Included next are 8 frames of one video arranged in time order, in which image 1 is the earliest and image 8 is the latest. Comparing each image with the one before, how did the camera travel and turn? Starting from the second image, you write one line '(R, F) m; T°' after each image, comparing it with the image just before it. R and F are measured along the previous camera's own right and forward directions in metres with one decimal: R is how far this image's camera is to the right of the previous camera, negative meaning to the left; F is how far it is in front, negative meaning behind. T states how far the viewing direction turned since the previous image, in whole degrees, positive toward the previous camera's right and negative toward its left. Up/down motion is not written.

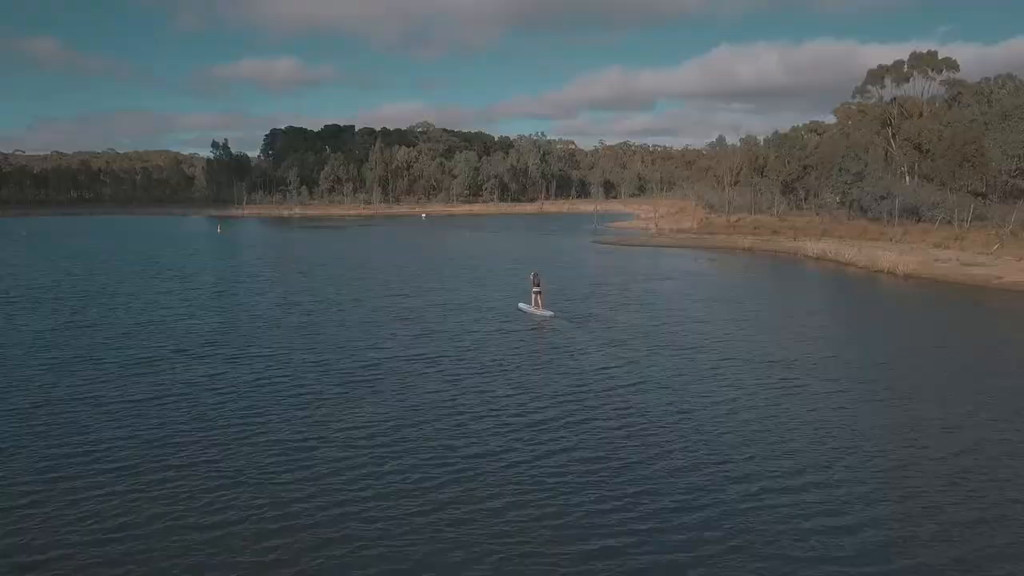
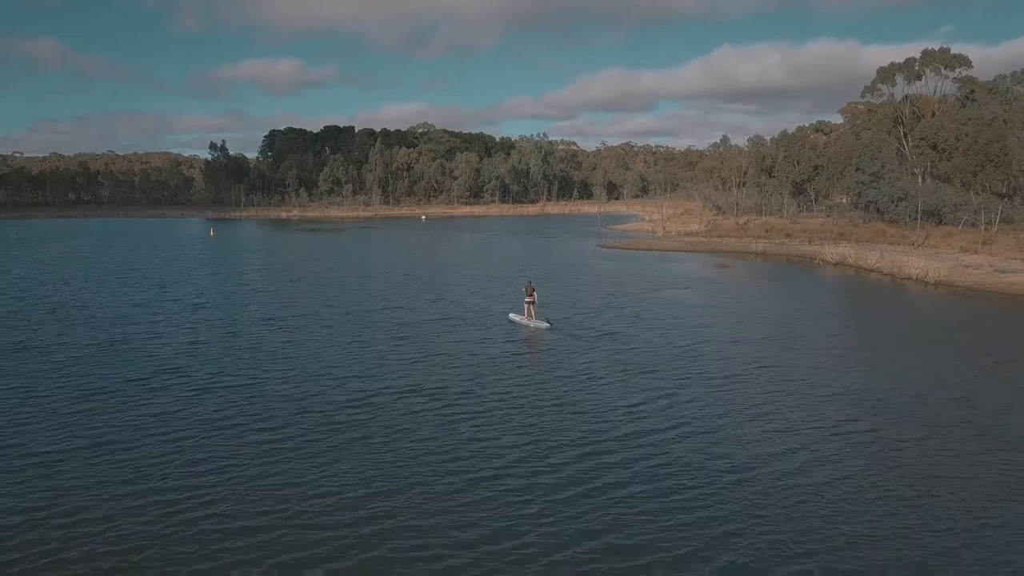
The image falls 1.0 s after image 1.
(-0.2, +2.8) m; 0°
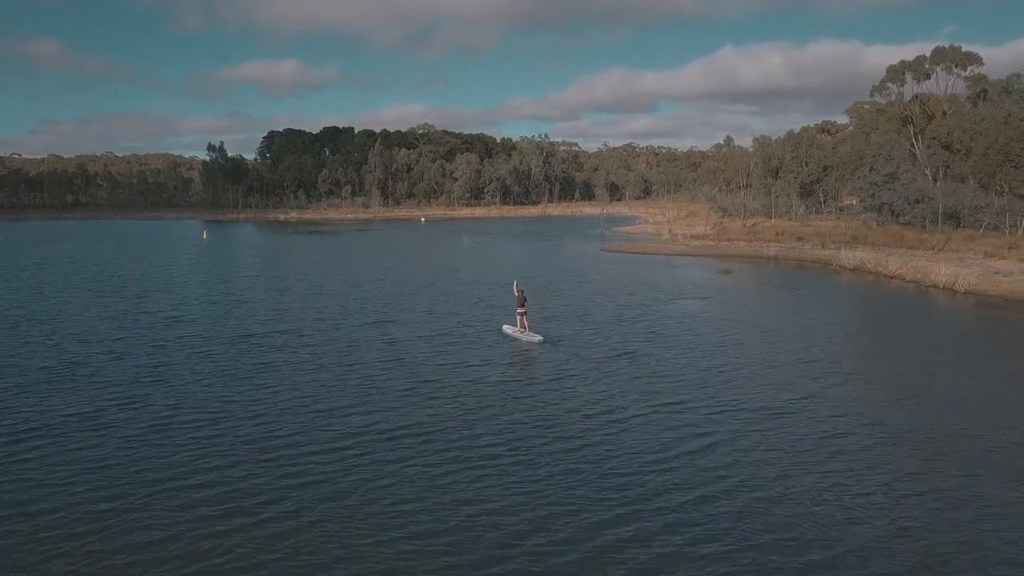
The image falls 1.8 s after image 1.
(-0.1, +2.5) m; 0°
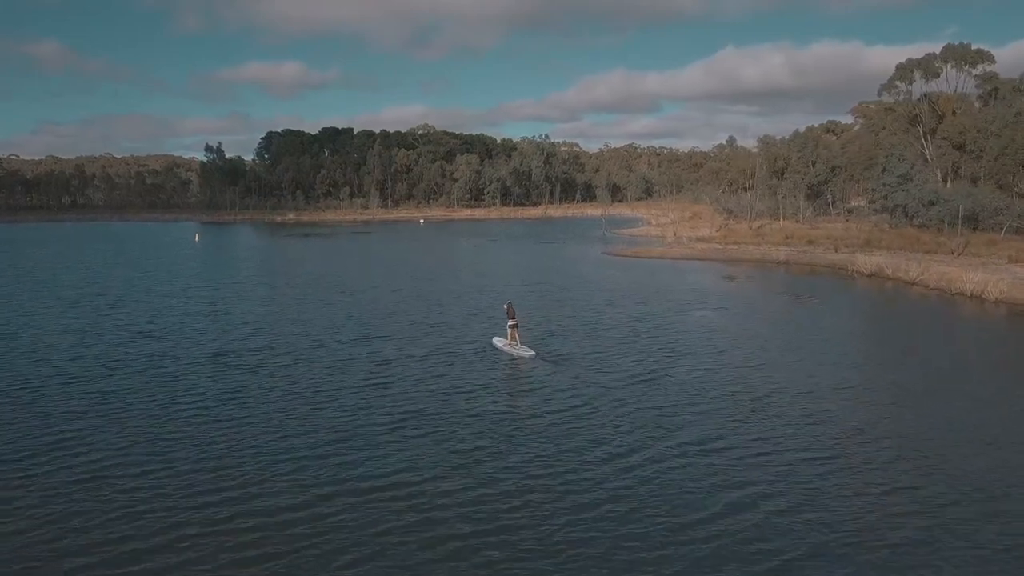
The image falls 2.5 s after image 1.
(0.0, +2.4) m; 0°
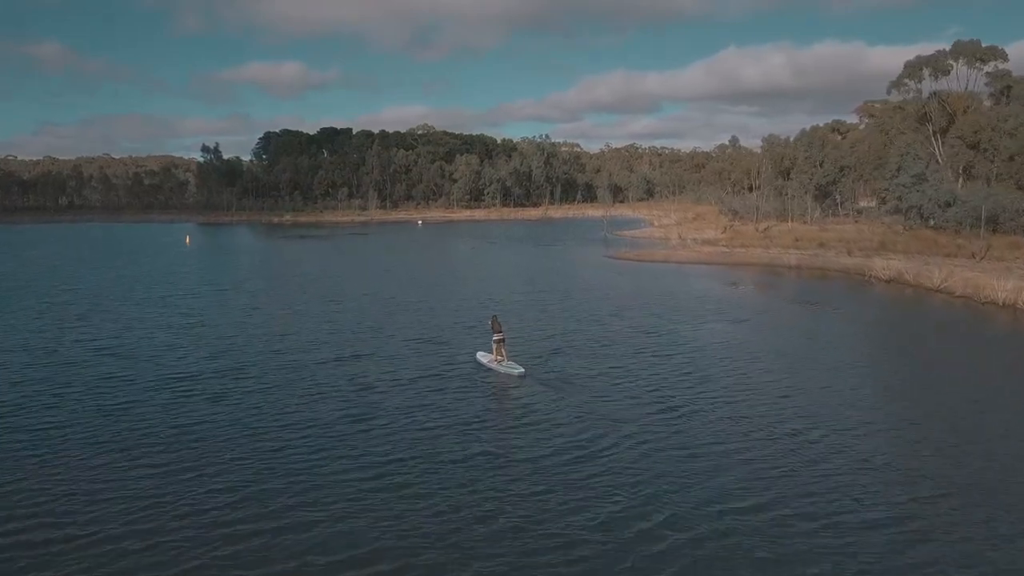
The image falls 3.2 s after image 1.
(+0.1, +2.5) m; 0°
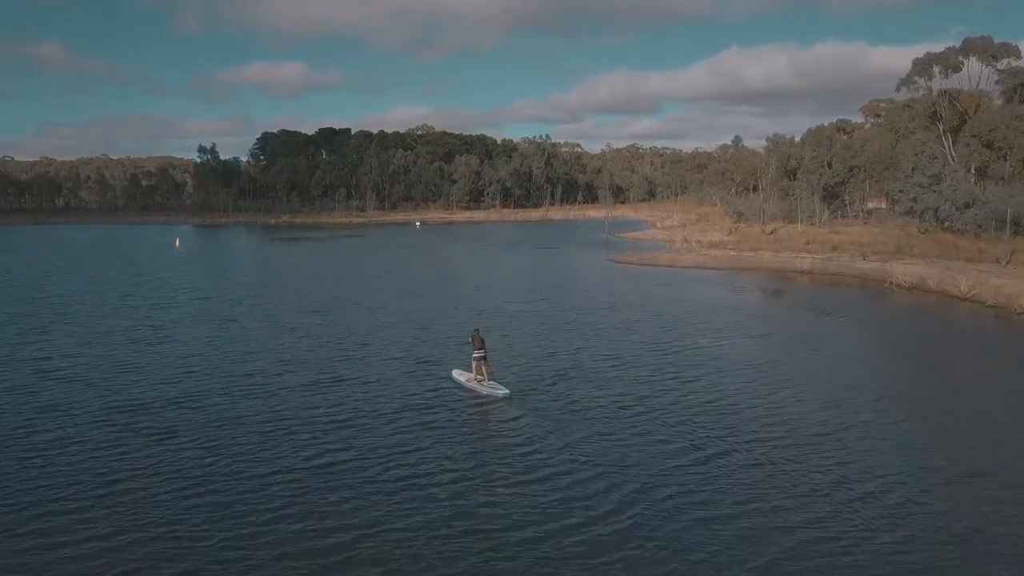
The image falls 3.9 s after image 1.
(+0.1, +2.7) m; 0°
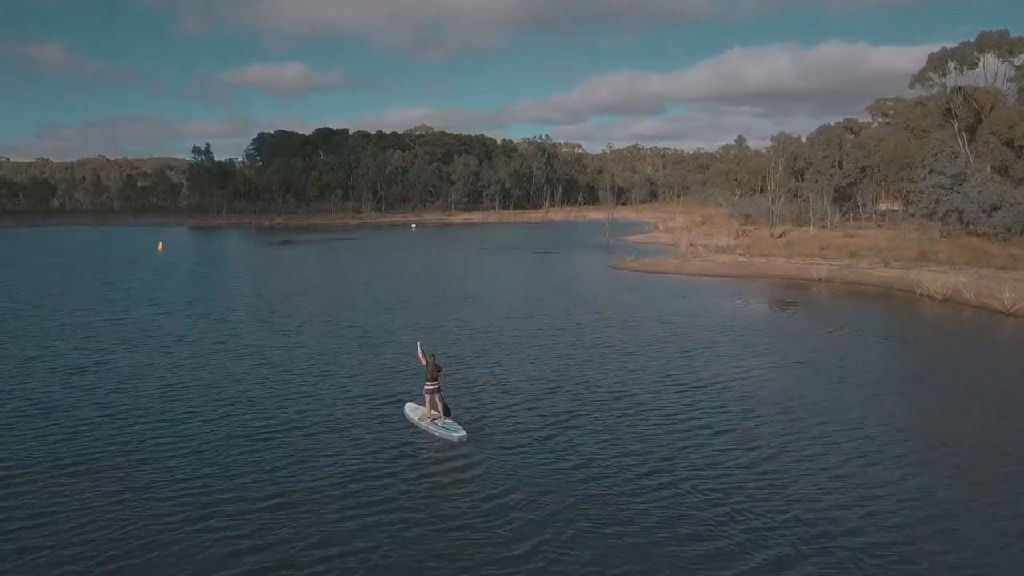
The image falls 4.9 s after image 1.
(+0.3, +3.9) m; 0°
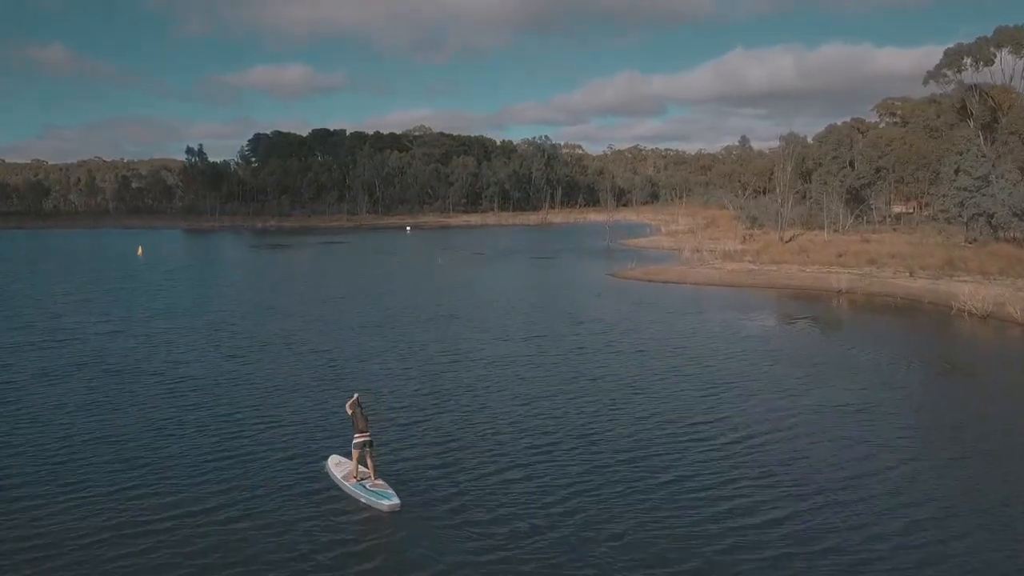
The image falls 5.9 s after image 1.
(+0.4, +4.0) m; 0°
